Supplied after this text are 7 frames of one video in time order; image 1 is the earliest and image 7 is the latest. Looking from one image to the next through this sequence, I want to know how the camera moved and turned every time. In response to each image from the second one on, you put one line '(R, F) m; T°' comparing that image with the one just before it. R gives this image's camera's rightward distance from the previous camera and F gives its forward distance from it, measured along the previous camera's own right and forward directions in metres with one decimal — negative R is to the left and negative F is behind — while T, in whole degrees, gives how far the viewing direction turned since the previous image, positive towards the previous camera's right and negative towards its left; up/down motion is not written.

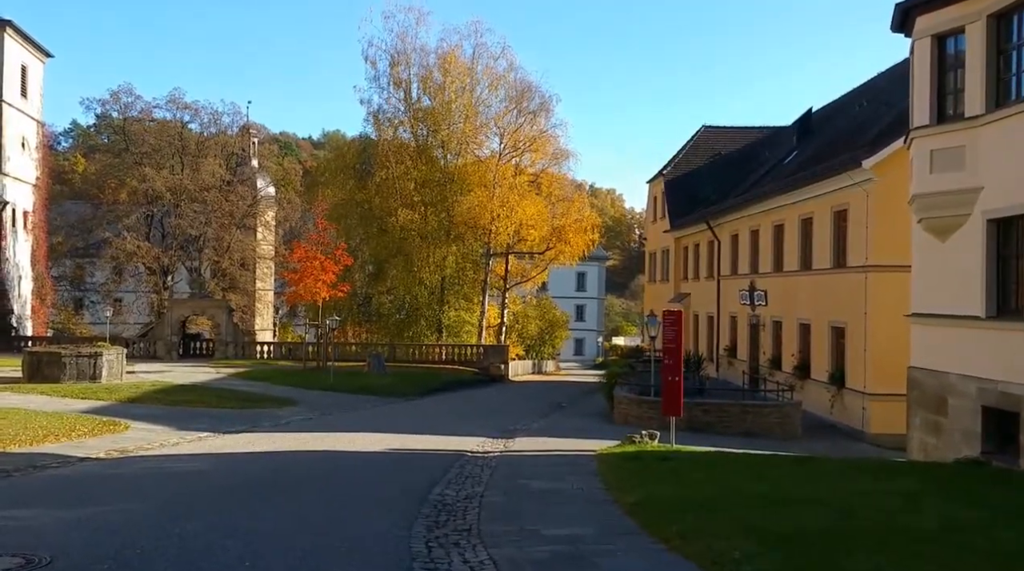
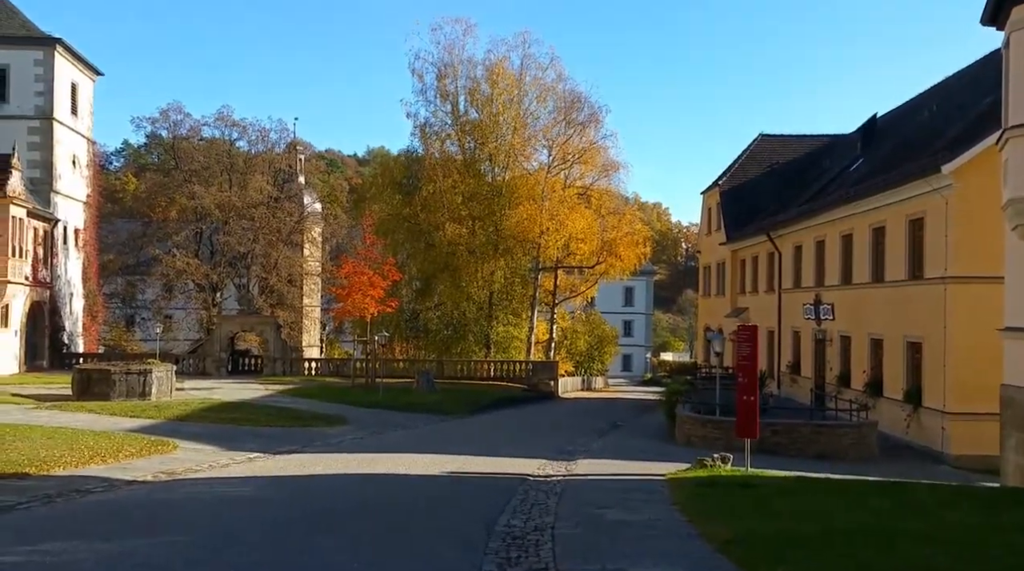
(-0.3, +1.0) m; -2°
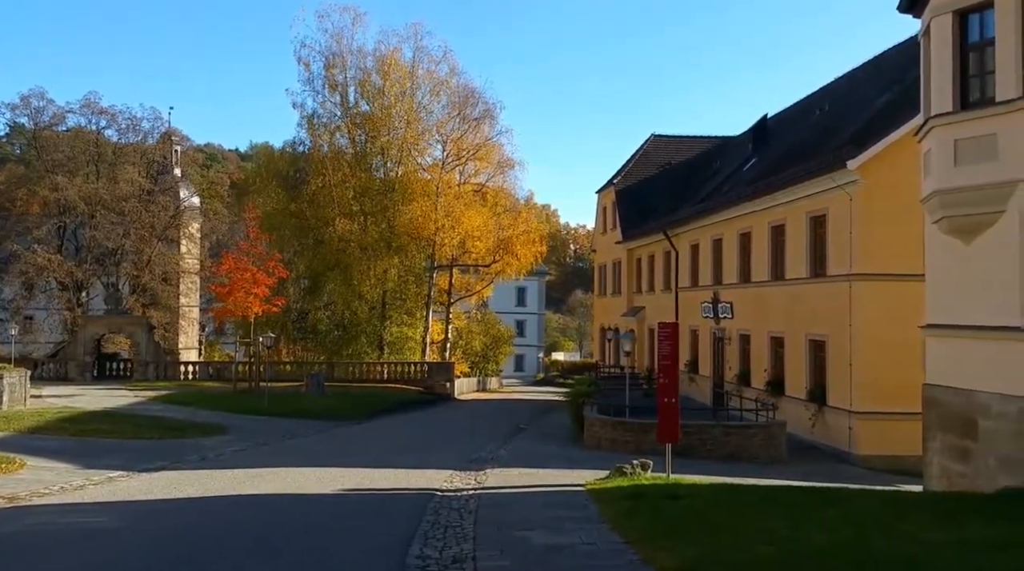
(-0.2, +1.4) m; +6°
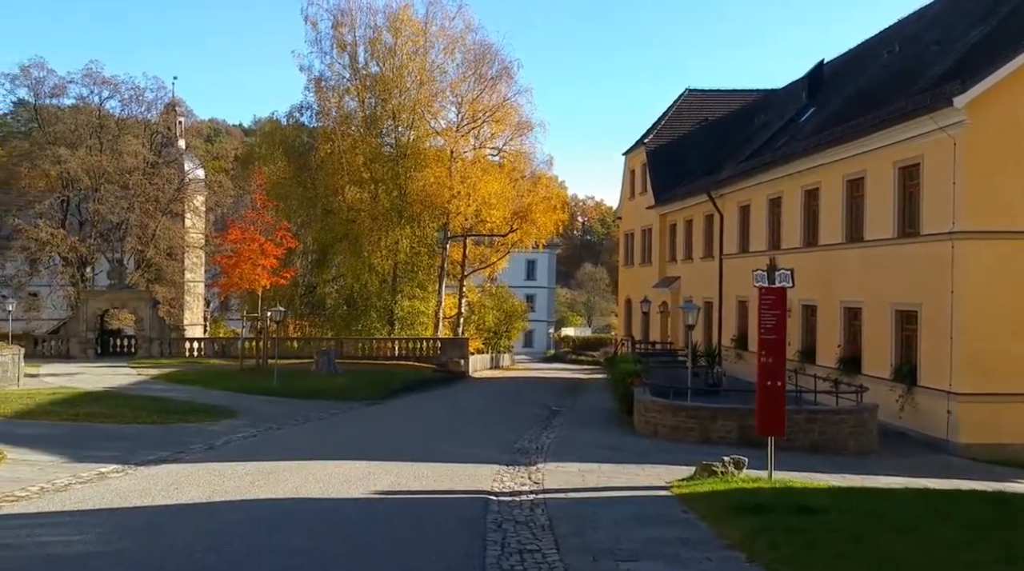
(-0.8, +3.2) m; 0°
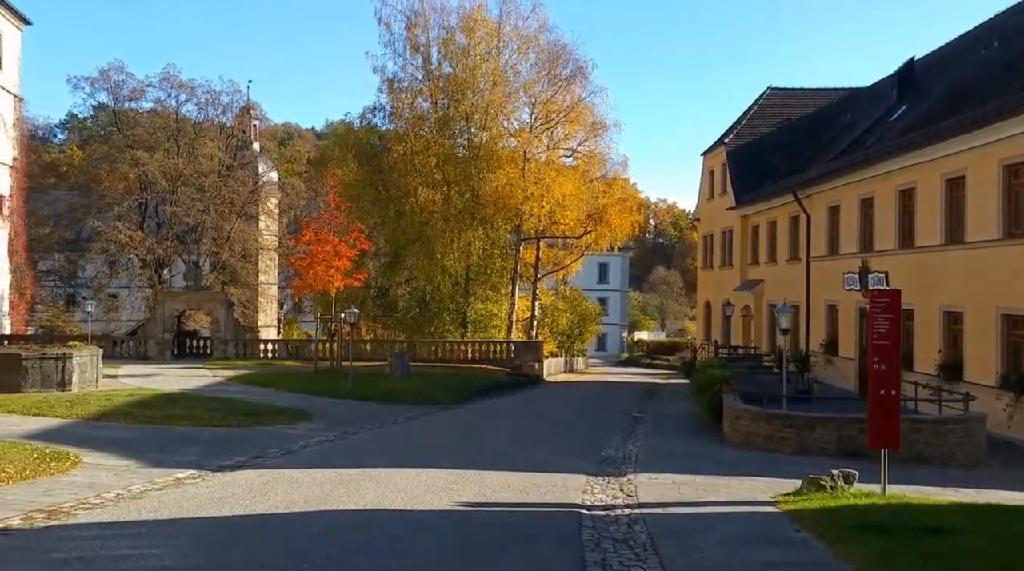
(-0.3, +0.7) m; -4°
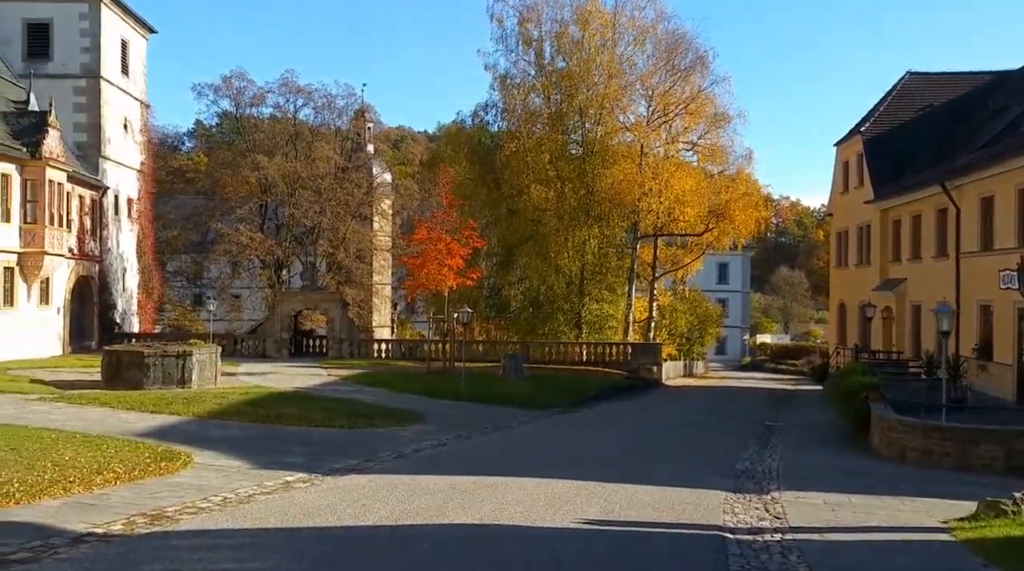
(-0.2, +1.2) m; -6°
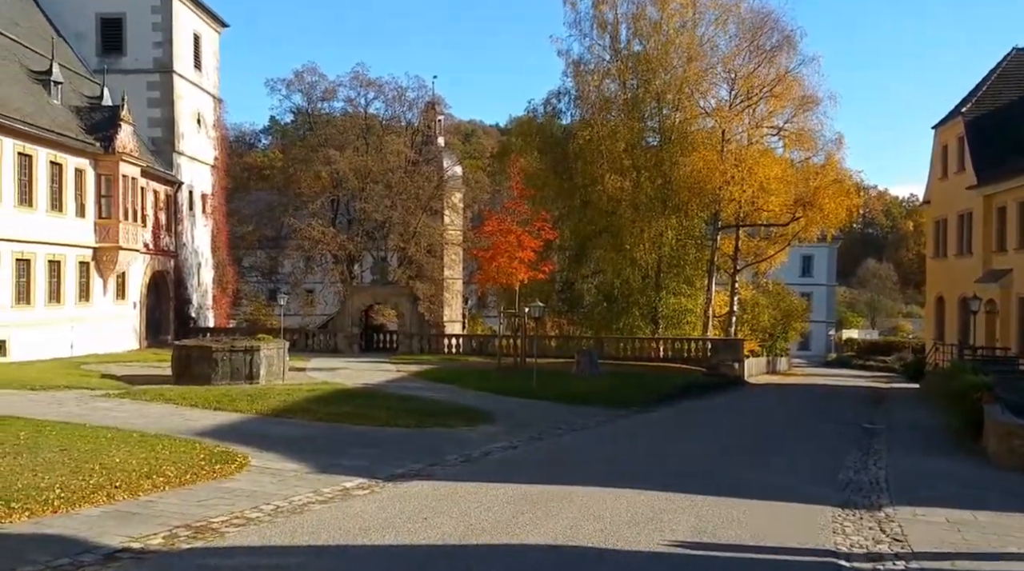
(-0.1, +1.3) m; -4°
